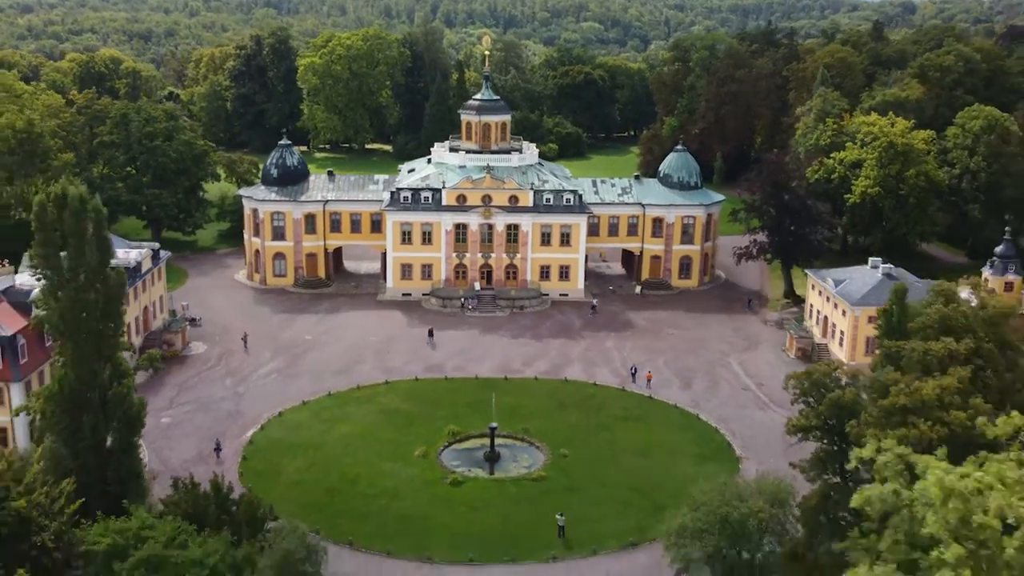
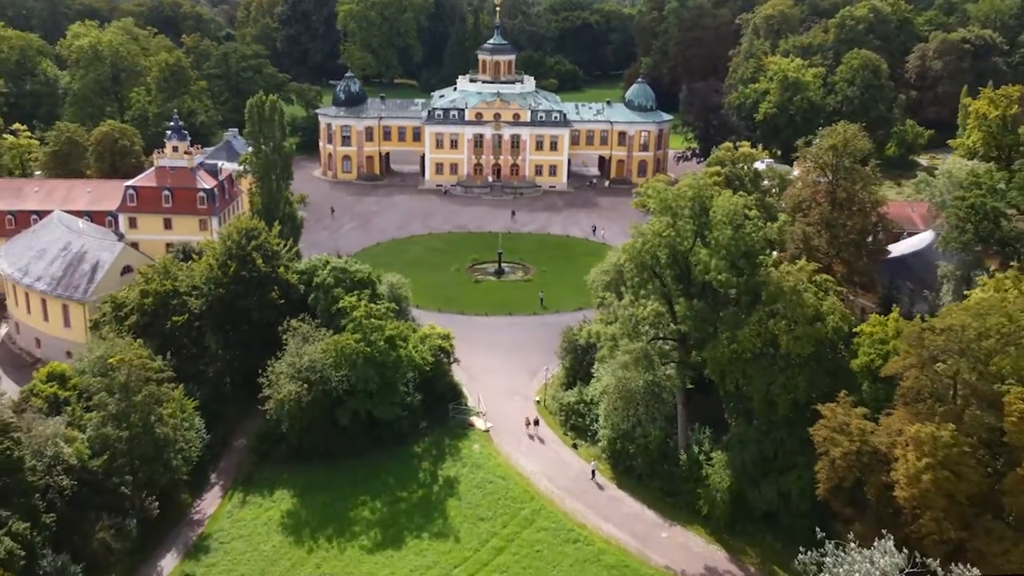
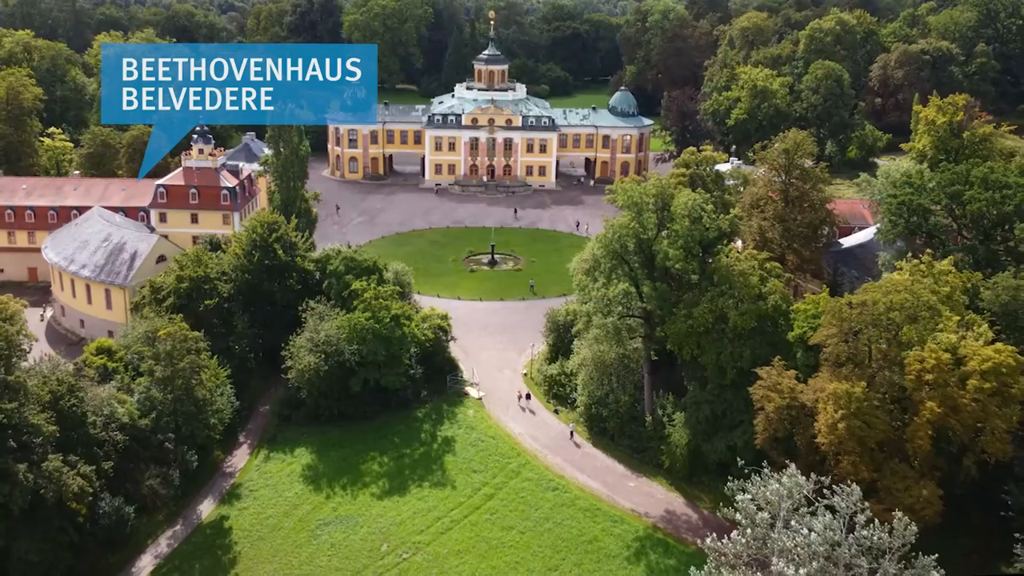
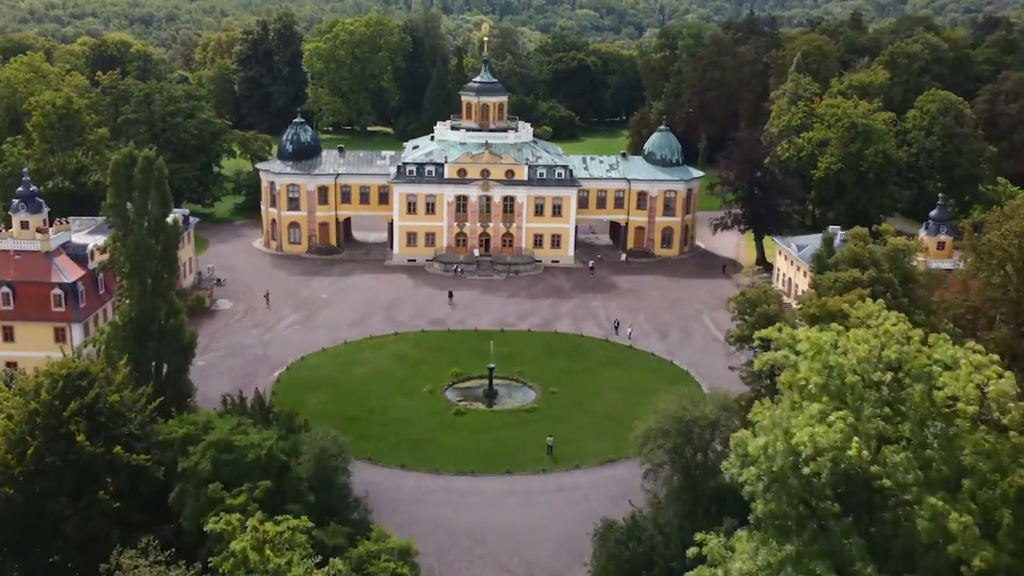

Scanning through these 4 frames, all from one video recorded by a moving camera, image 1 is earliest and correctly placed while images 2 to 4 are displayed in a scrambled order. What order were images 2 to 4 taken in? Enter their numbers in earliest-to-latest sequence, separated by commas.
4, 2, 3
